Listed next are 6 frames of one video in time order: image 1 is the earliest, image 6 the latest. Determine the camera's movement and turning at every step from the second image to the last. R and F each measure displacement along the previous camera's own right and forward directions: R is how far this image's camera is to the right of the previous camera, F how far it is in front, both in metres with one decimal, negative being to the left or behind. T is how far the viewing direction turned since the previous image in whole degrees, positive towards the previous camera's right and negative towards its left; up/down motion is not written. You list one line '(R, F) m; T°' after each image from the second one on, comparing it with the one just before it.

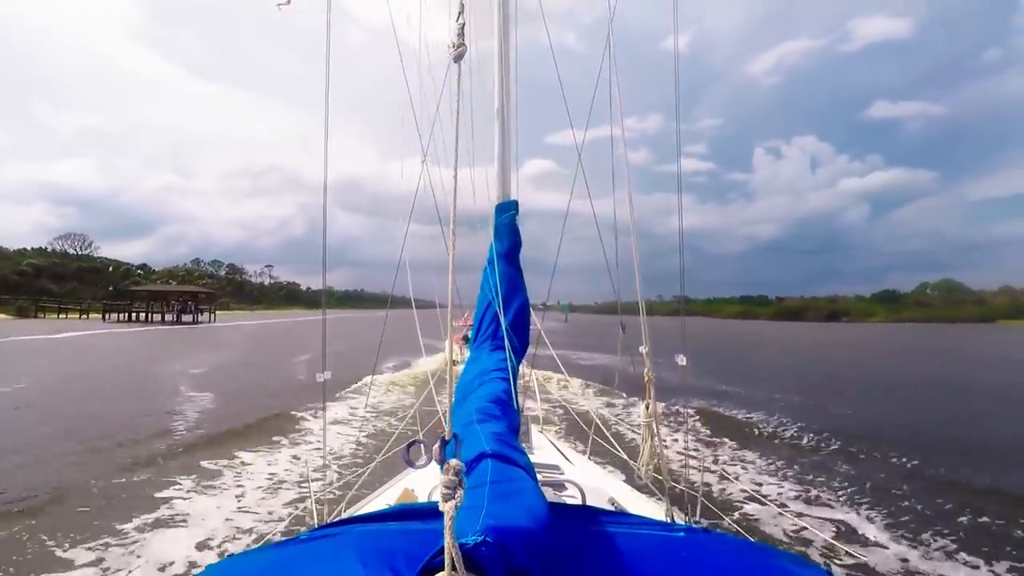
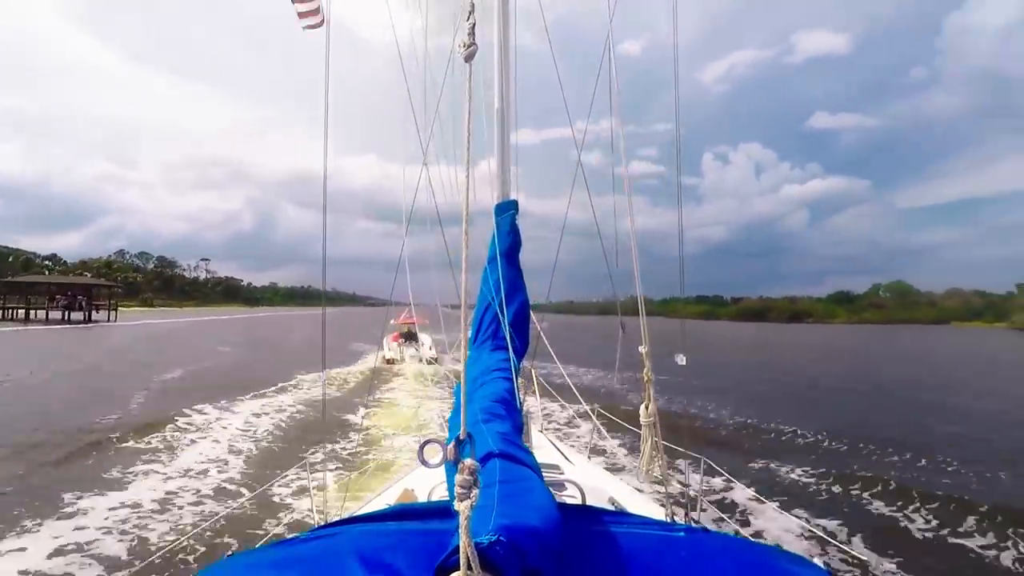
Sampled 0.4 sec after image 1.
(-0.1, +0.6) m; +5°
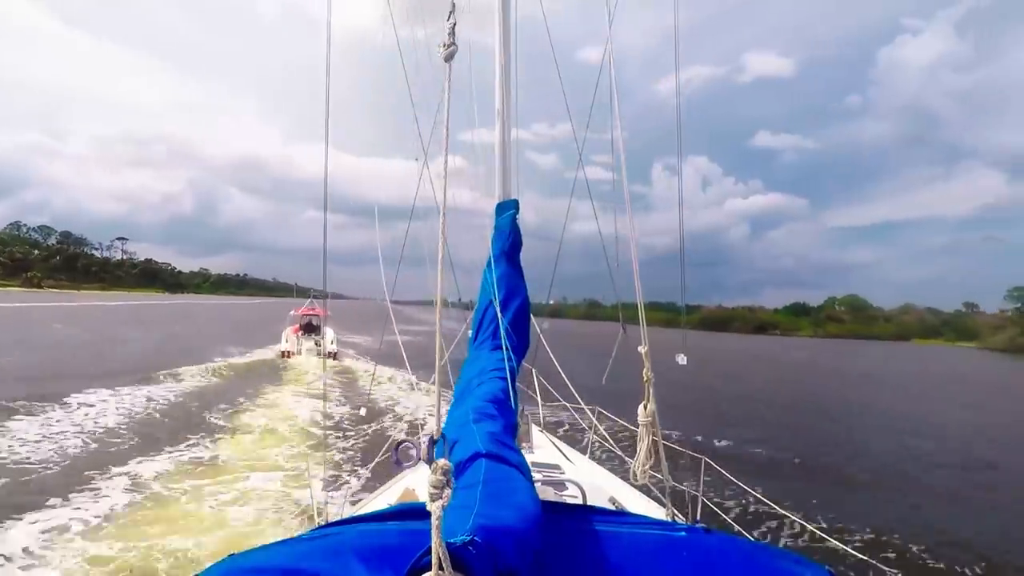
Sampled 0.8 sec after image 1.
(-0.1, +0.9) m; +5°
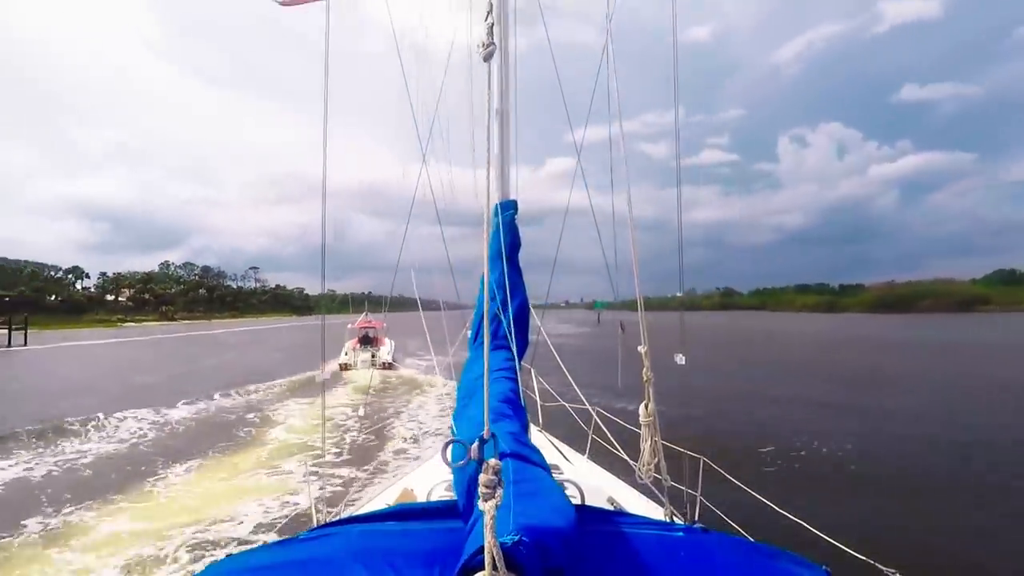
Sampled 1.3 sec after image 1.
(+1.1, -0.4) m; -12°
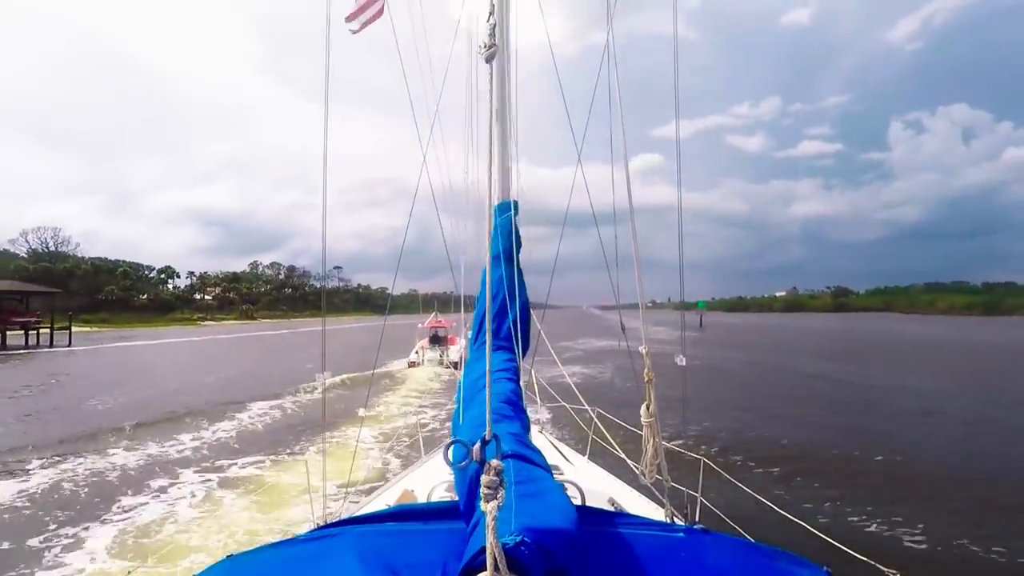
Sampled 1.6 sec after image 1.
(+0.8, -0.1) m; -8°
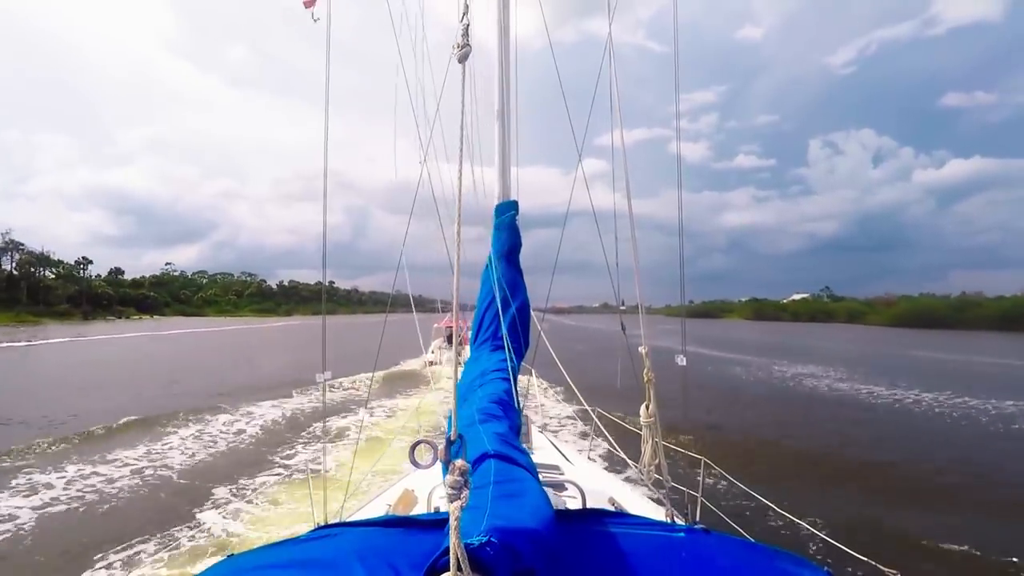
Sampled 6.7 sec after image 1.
(-0.7, +0.1) m; +6°
